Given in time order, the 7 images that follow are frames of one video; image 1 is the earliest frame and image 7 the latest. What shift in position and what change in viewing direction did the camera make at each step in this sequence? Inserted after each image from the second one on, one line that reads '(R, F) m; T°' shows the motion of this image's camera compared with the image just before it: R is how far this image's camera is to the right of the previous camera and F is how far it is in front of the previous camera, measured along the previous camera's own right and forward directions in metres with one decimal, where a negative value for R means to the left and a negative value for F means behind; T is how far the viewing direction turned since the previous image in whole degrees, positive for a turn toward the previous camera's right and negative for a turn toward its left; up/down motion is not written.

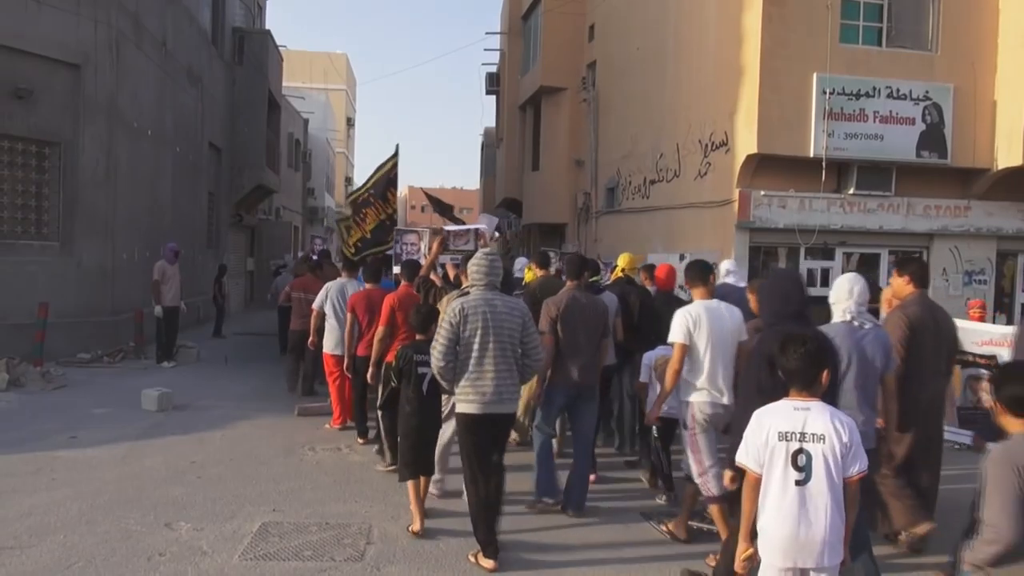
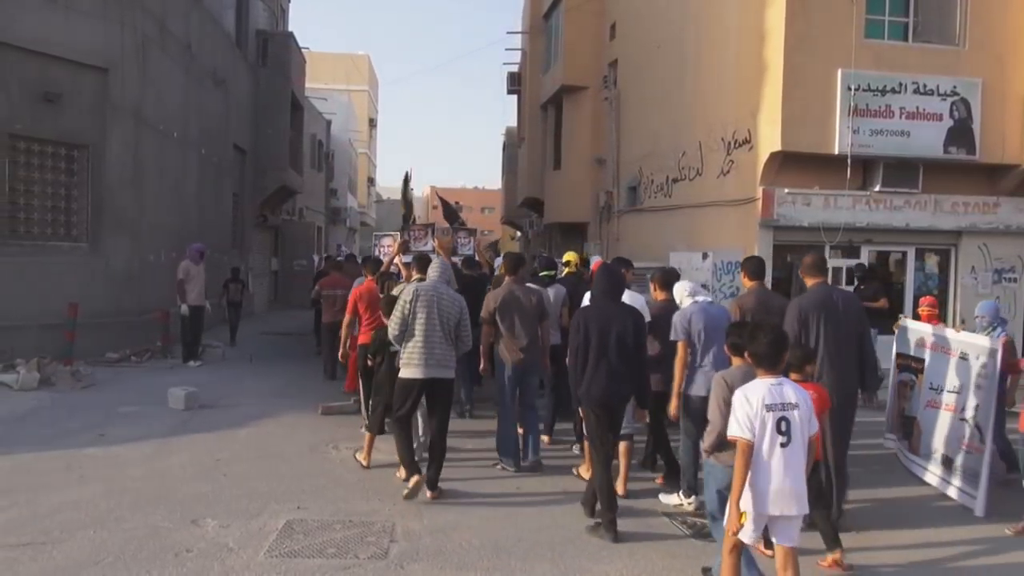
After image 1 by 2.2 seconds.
(+0.1, 0.0) m; -2°
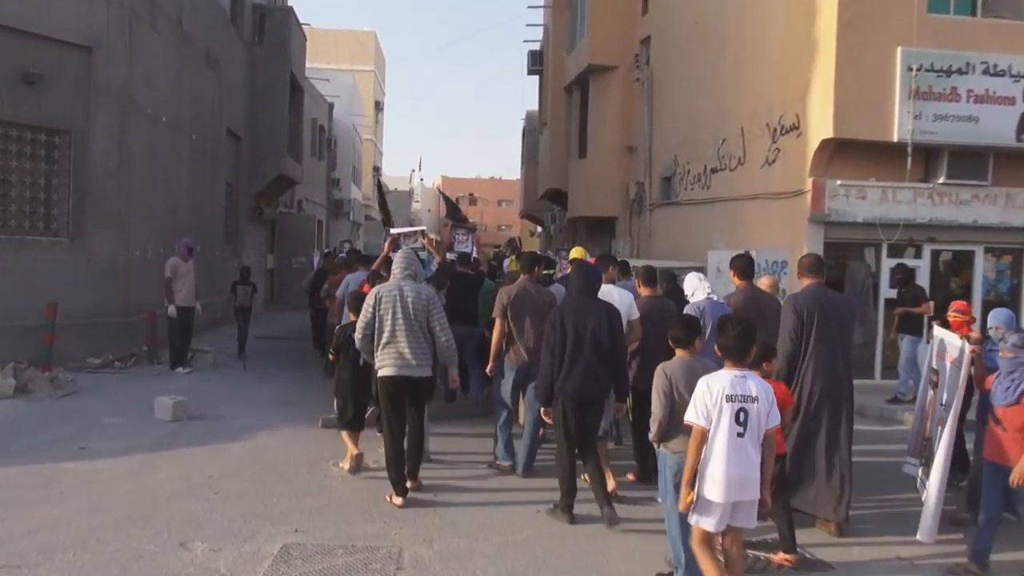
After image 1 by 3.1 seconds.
(+0.1, +1.4) m; -2°
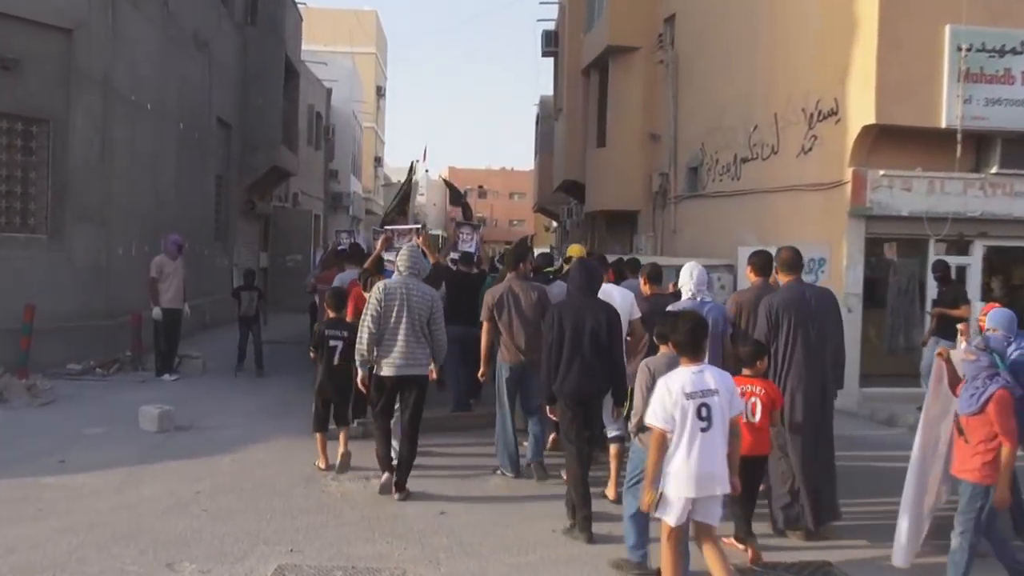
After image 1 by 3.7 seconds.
(0.0, +1.1) m; -1°
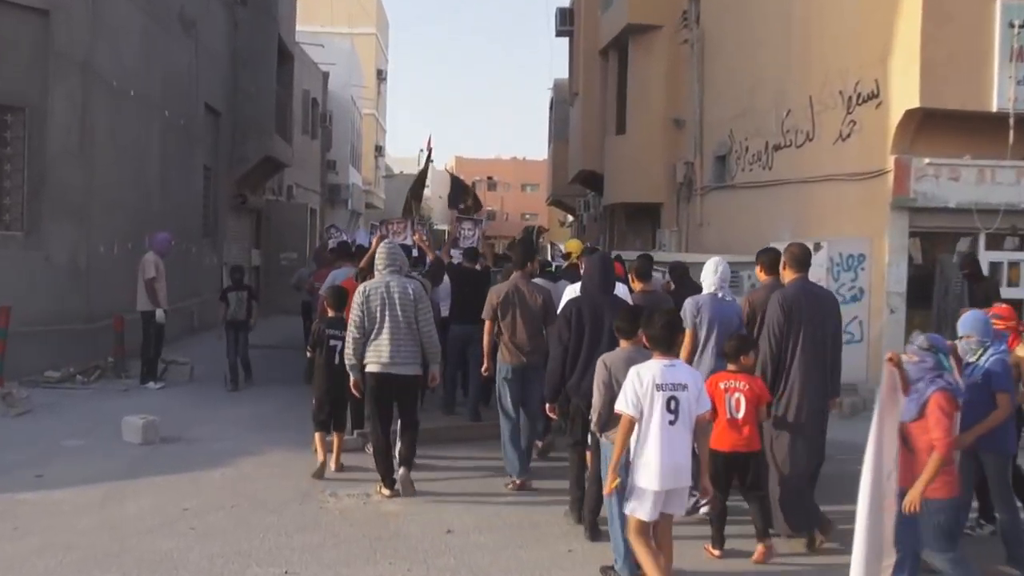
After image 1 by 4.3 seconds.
(0.0, +1.0) m; -1°
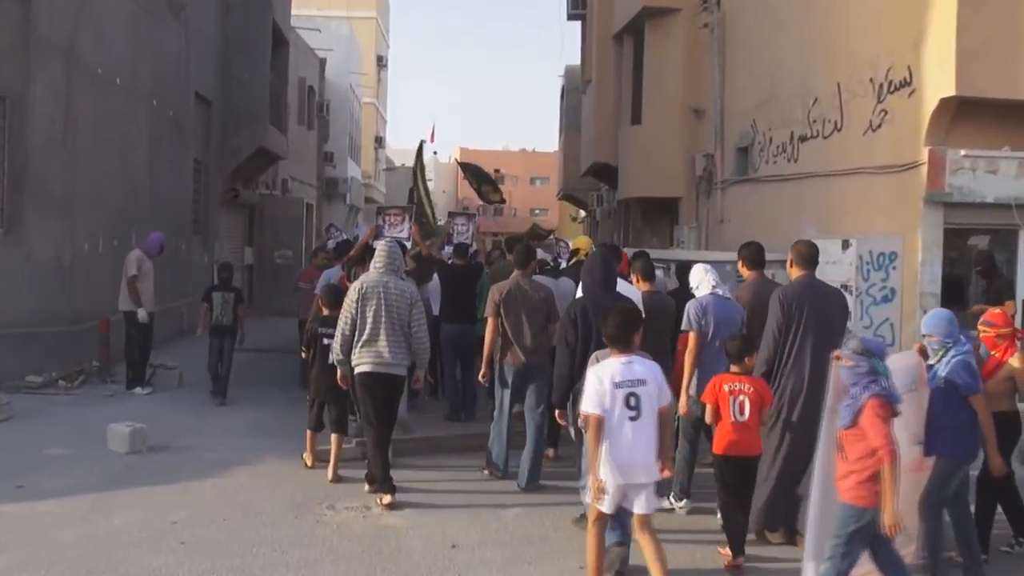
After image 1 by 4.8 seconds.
(0.0, +0.7) m; 0°
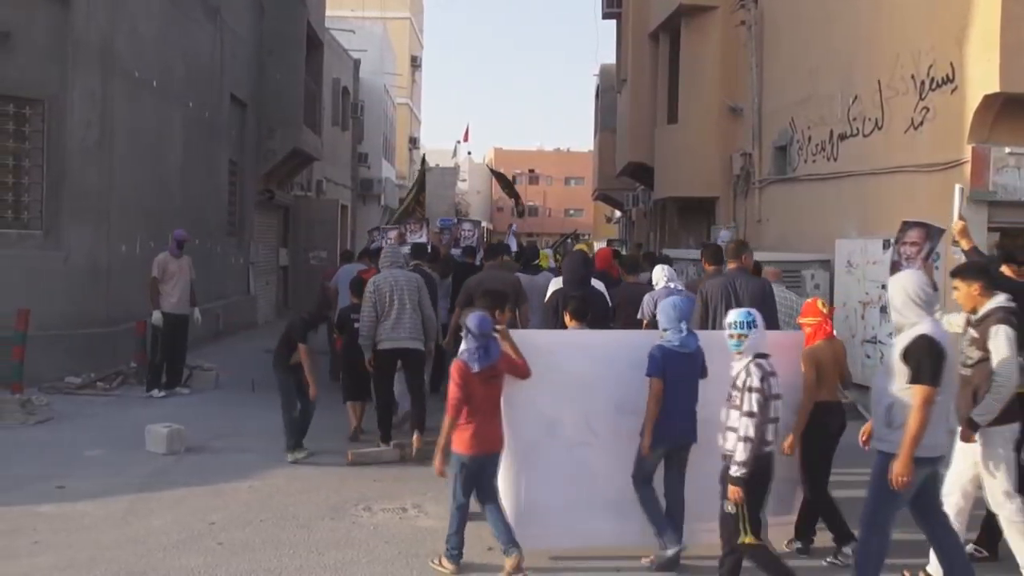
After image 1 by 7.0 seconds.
(-0.1, +0.1) m; -2°
